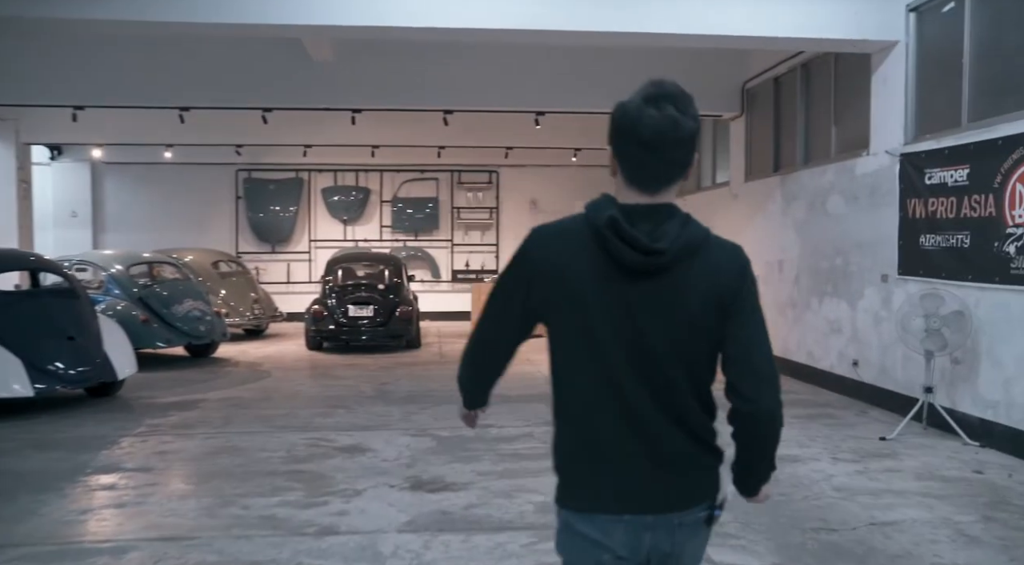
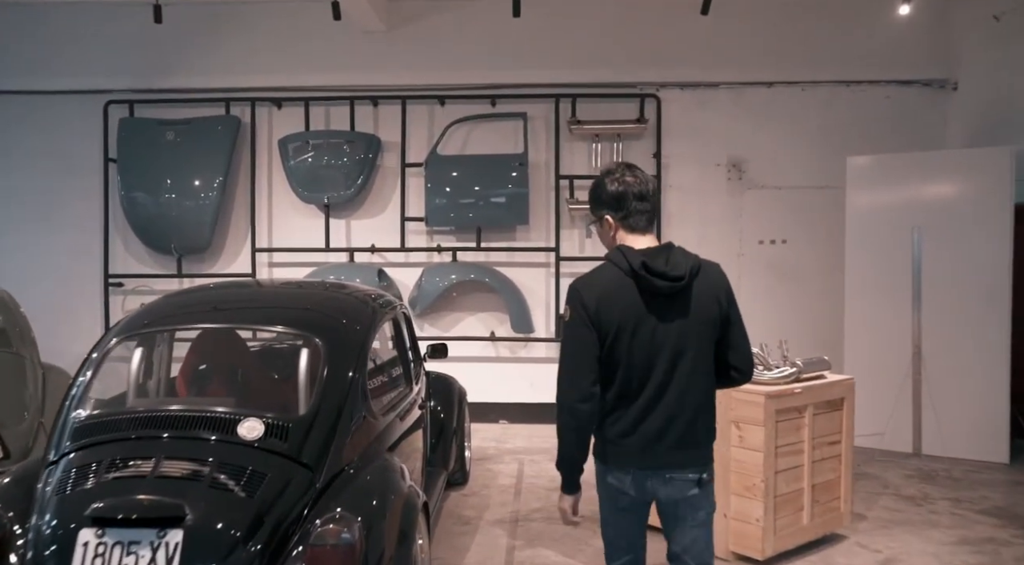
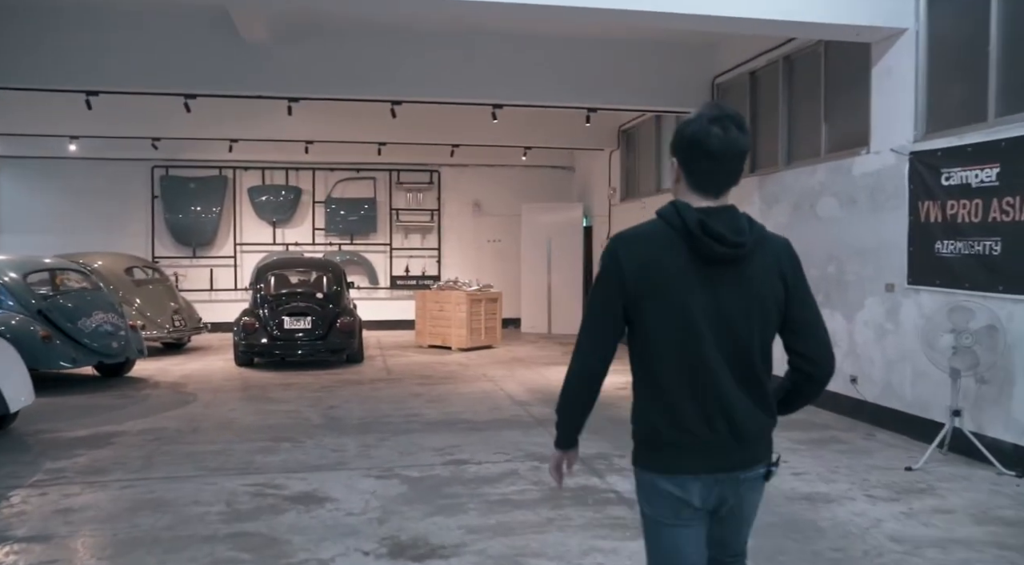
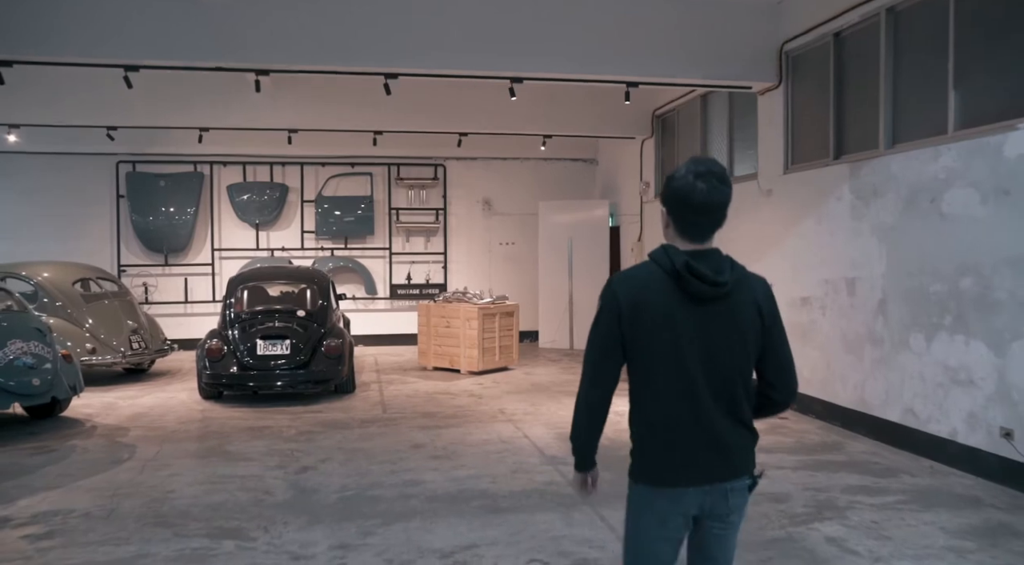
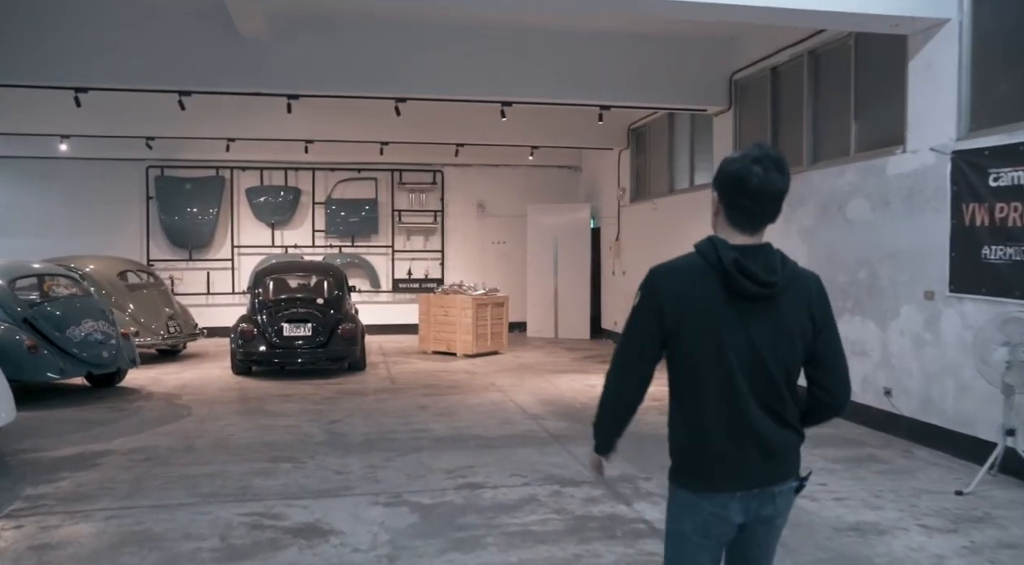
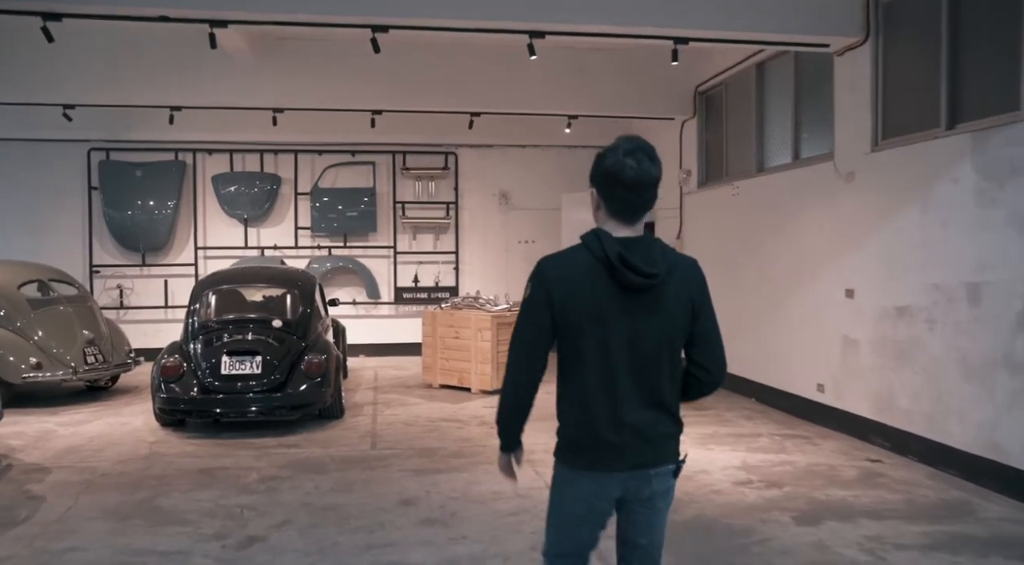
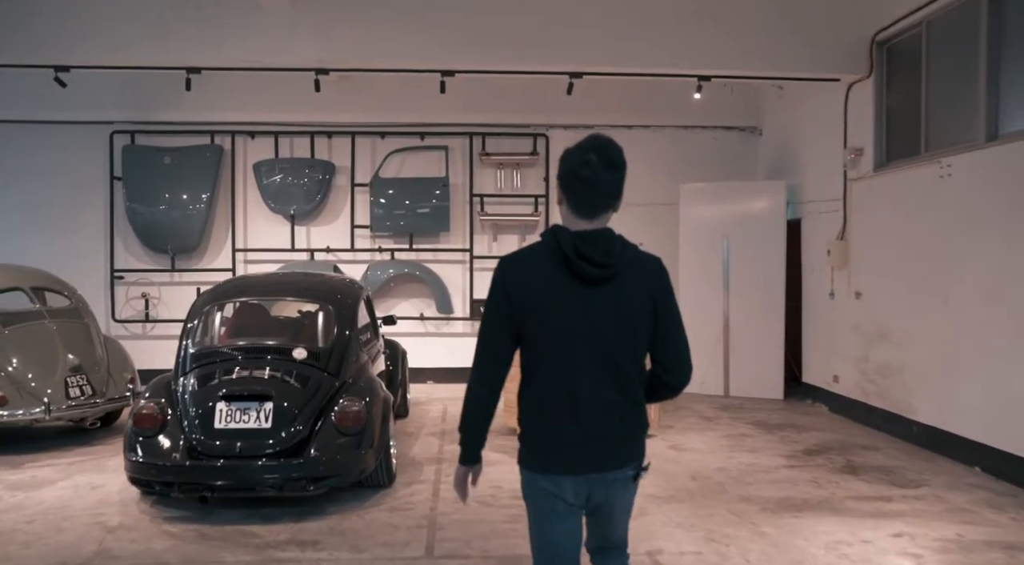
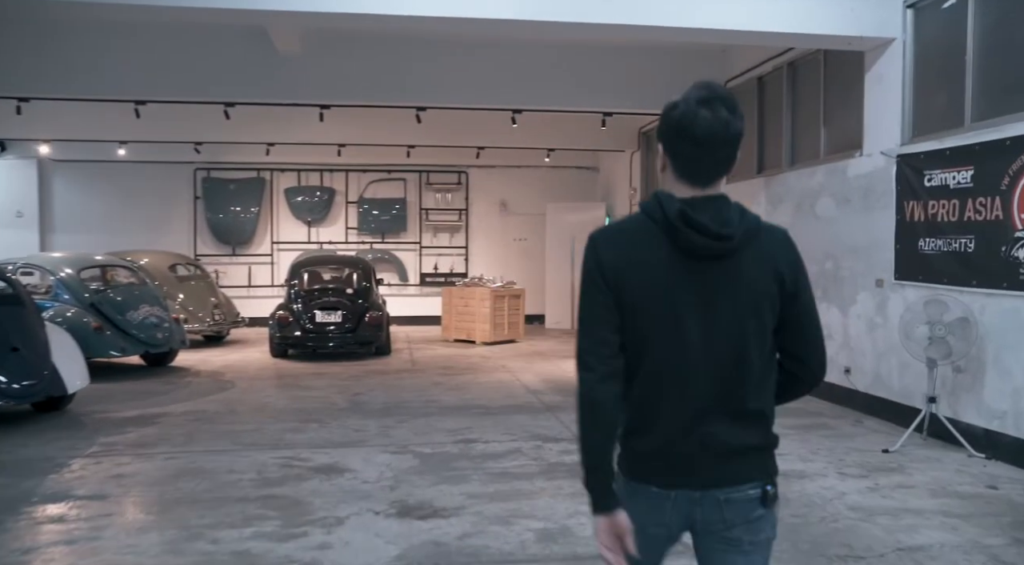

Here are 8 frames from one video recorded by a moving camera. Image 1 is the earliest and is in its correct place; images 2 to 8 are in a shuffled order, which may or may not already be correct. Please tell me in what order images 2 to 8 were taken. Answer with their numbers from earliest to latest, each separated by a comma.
8, 3, 5, 4, 6, 7, 2
